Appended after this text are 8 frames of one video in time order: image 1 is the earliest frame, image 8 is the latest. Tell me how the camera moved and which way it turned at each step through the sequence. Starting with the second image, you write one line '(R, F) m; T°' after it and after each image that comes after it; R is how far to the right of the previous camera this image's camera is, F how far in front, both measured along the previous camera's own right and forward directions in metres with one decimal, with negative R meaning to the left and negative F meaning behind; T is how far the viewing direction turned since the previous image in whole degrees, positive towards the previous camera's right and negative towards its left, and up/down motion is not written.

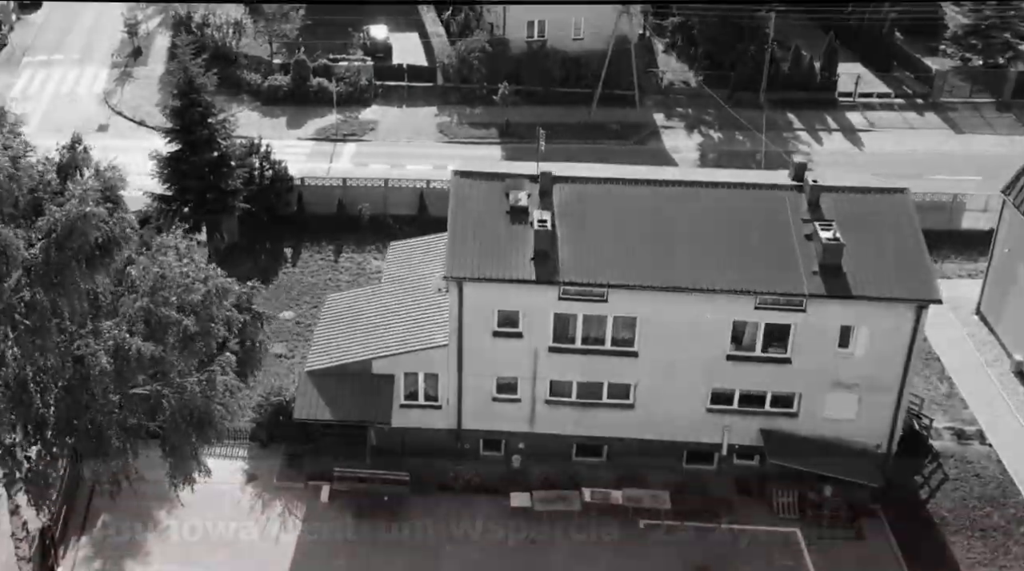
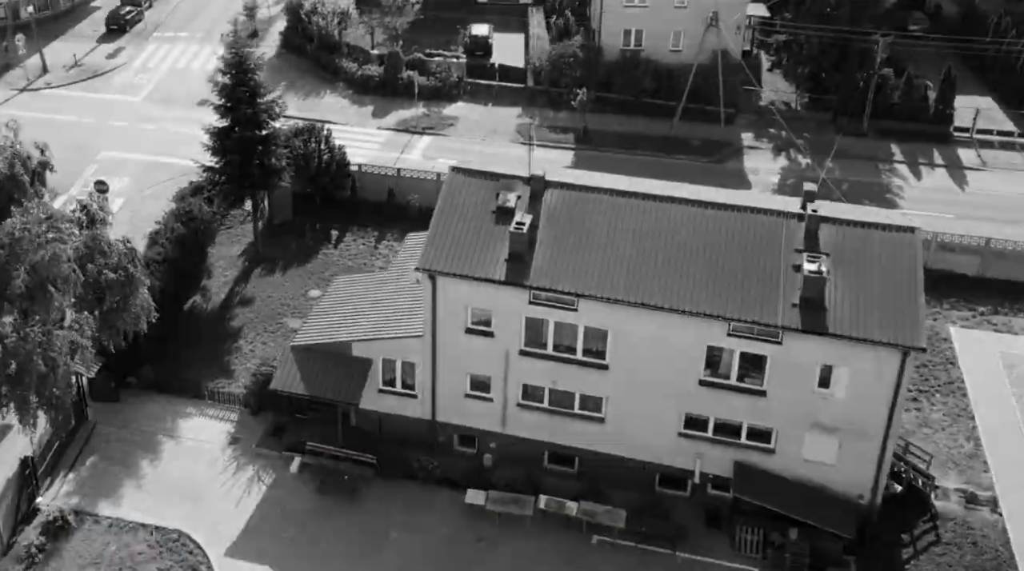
(+6.9, +0.3) m; -10°
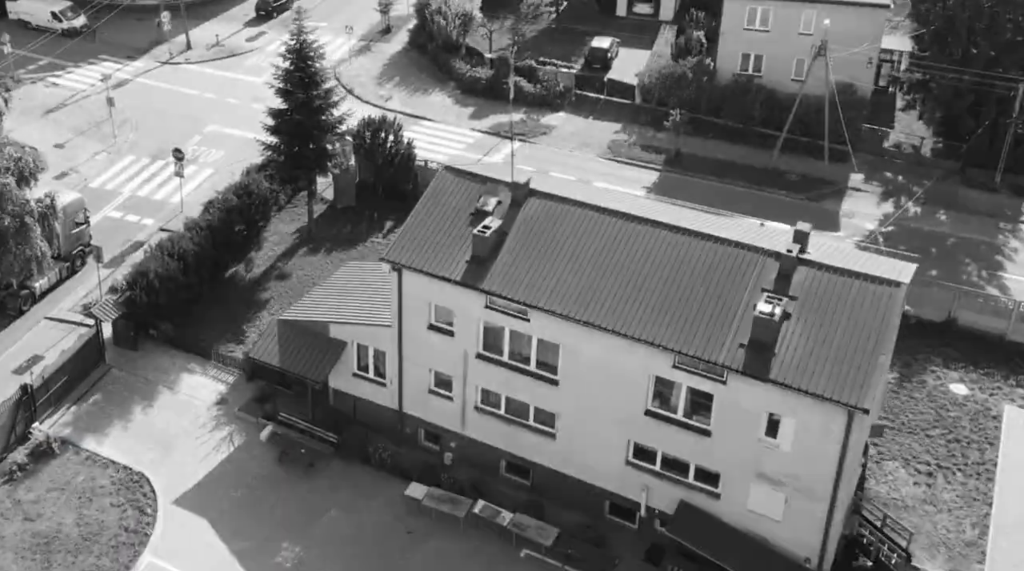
(+8.8, +0.9) m; -13°
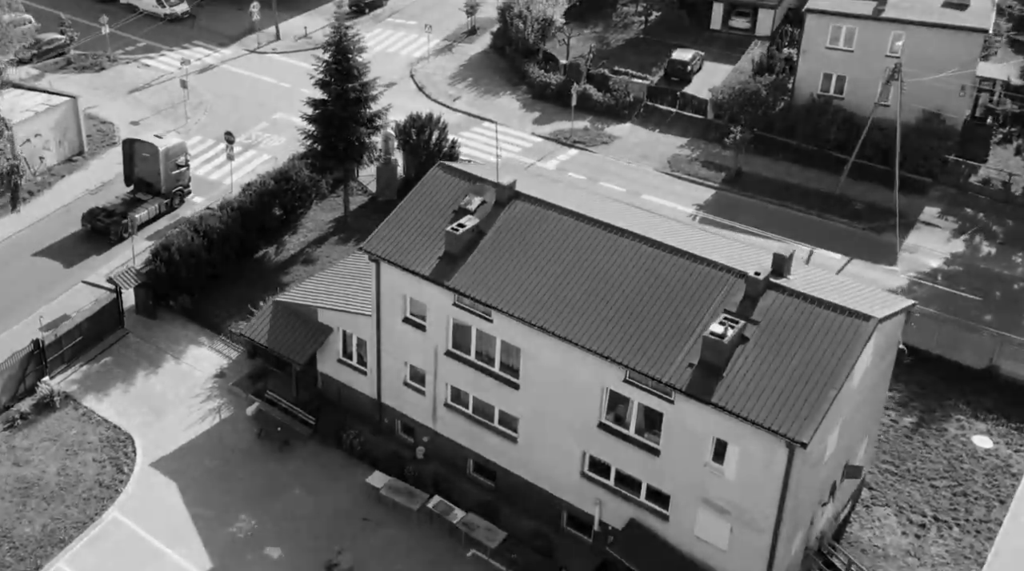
(+6.0, +0.5) m; -9°
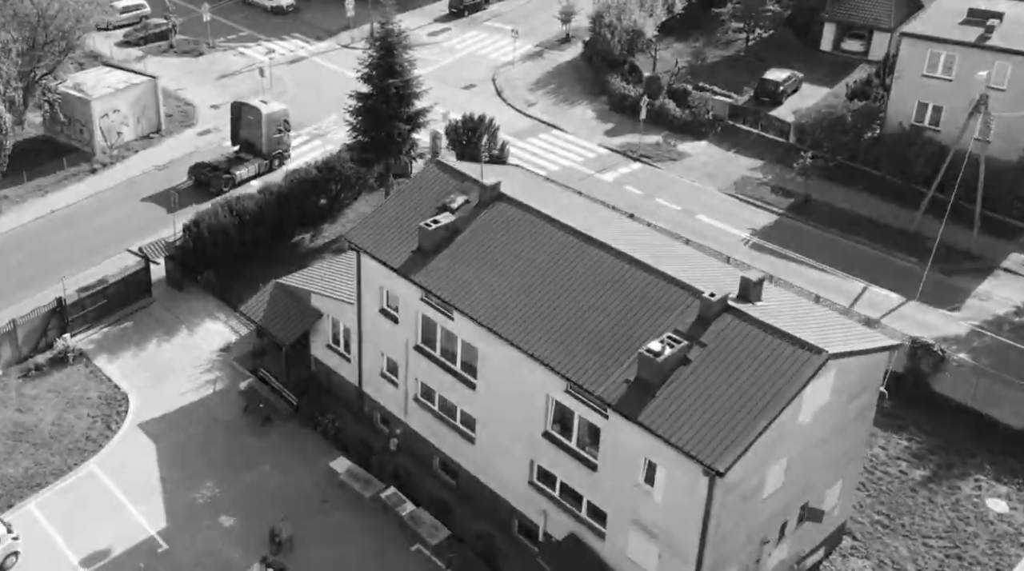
(+6.6, +0.7) m; -9°
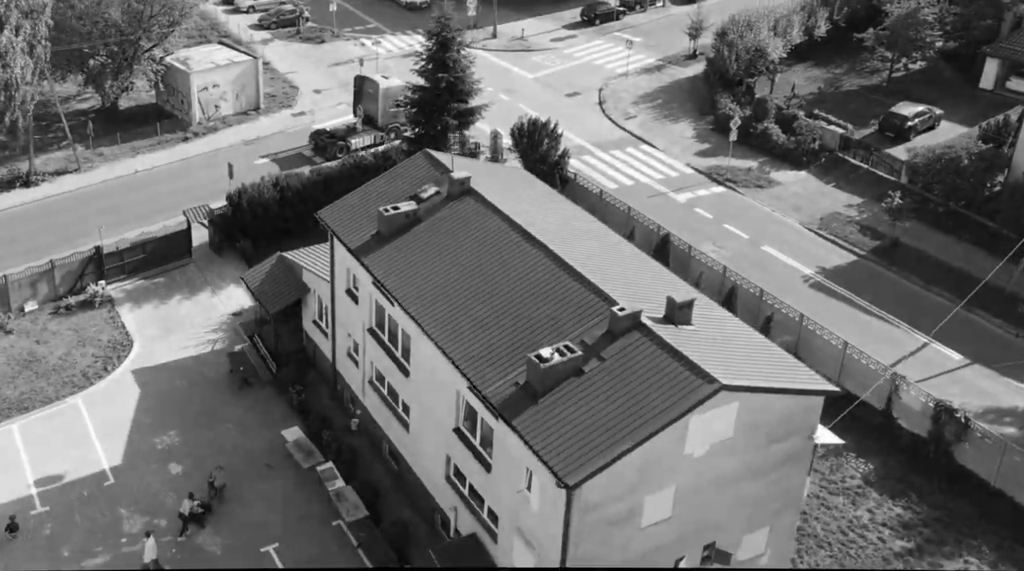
(+9.1, +1.2) m; -13°
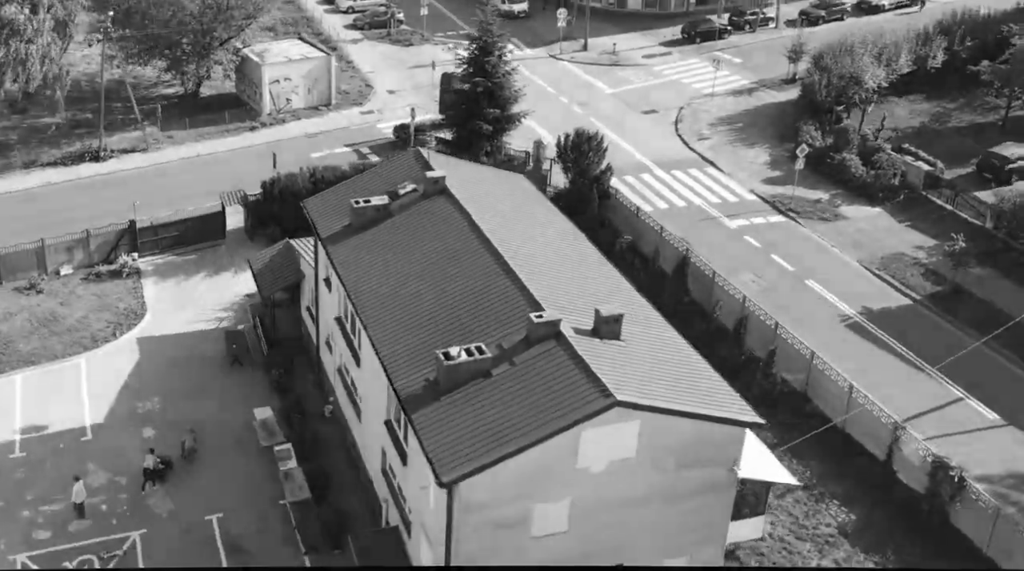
(+7.1, +0.9) m; -10°
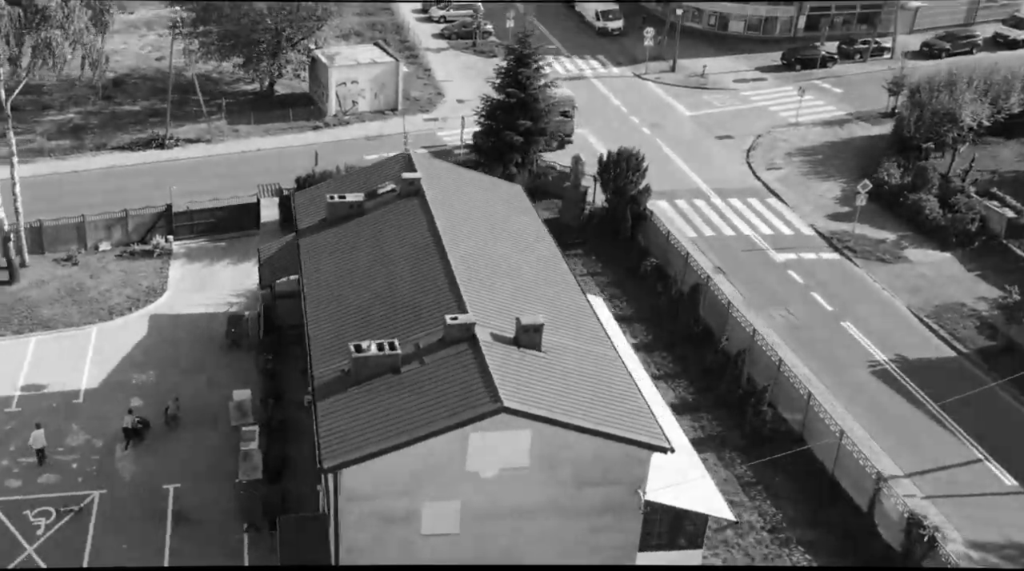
(+6.8, +1.1) m; -9°
